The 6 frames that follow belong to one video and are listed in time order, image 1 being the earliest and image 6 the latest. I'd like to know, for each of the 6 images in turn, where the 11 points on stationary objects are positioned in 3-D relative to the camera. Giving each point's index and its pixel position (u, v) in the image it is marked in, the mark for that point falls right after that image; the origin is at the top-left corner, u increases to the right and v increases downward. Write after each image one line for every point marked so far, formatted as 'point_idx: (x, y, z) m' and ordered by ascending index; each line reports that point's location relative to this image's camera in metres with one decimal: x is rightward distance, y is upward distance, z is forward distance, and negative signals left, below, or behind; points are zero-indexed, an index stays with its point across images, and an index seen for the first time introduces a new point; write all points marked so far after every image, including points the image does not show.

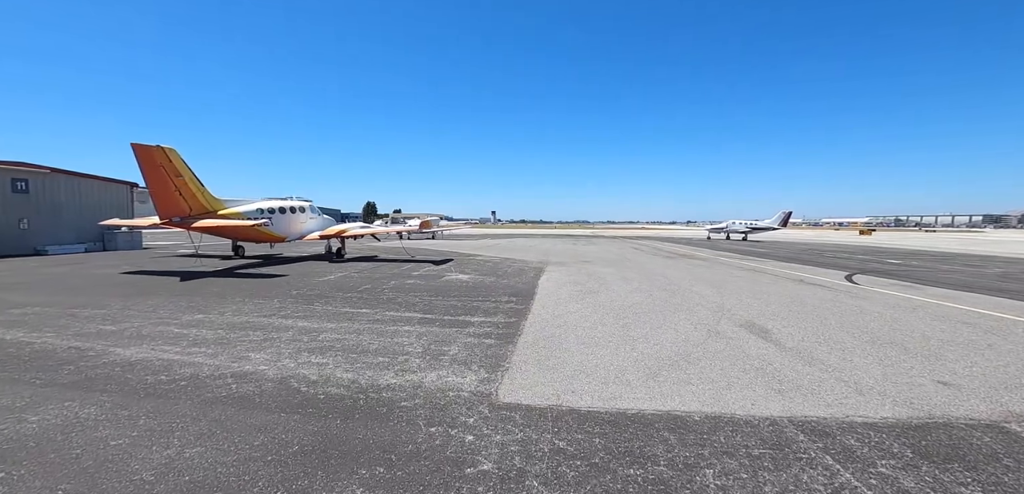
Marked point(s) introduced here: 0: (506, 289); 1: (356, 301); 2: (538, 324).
0: (-0.1, -0.9, +9.4) m
1: (-3.0, -1.0, +7.8) m
2: (+0.4, -1.2, +6.3) m
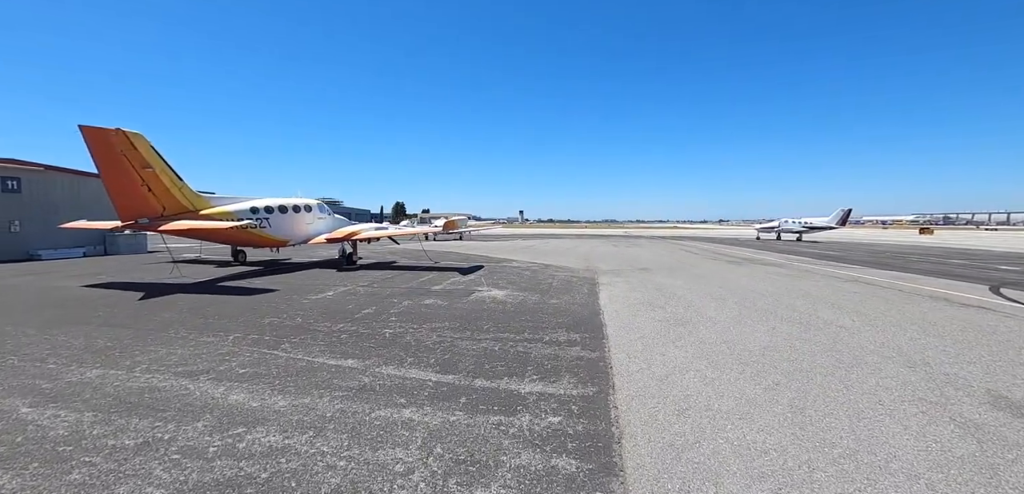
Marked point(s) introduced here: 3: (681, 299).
0: (+0.8, -1.1, +6.7) m
1: (-2.2, -1.2, +5.3) m
2: (+1.1, -1.4, +3.5) m
3: (+3.4, -1.1, +8.3) m
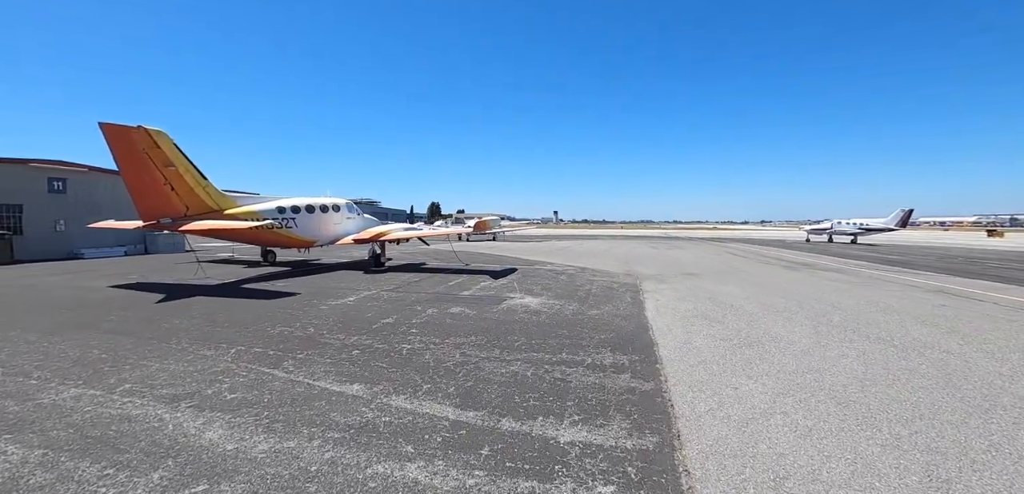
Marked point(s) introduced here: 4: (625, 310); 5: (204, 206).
0: (+1.3, -1.2, +5.8) m
1: (-1.8, -1.3, +4.6) m
2: (+1.4, -1.5, +2.6) m
3: (+4.0, -1.1, +7.2) m
4: (+1.9, -1.1, +6.9) m
5: (-7.1, +1.0, +9.4) m
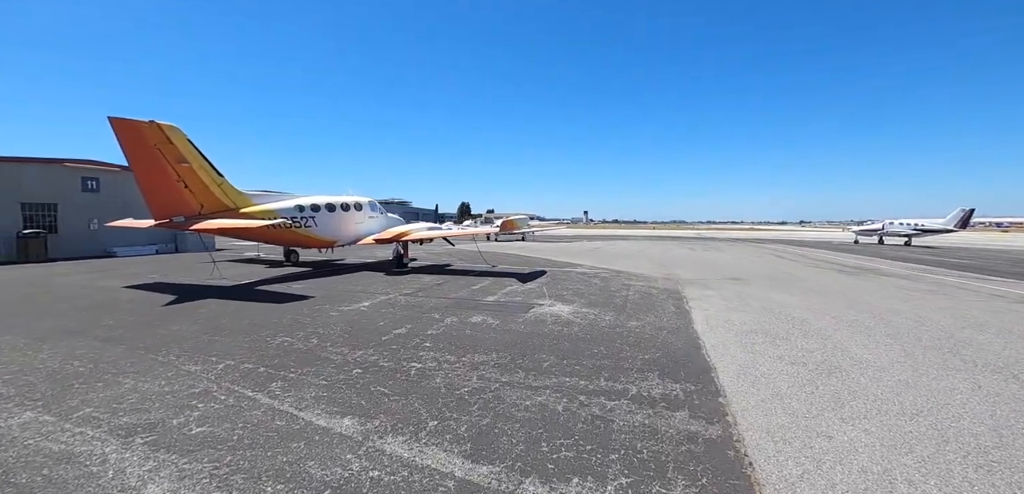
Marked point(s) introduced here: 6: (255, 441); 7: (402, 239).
0: (+1.6, -1.2, +4.9) m
1: (-1.5, -1.3, +3.9) m
2: (+1.5, -1.5, +1.7) m
3: (+4.4, -1.2, +6.1) m
4: (+2.3, -1.1, +6.0) m
5: (-6.6, +1.0, +9.1) m
6: (-1.8, -1.4, +2.9) m
7: (-3.2, +0.2, +11.8) m
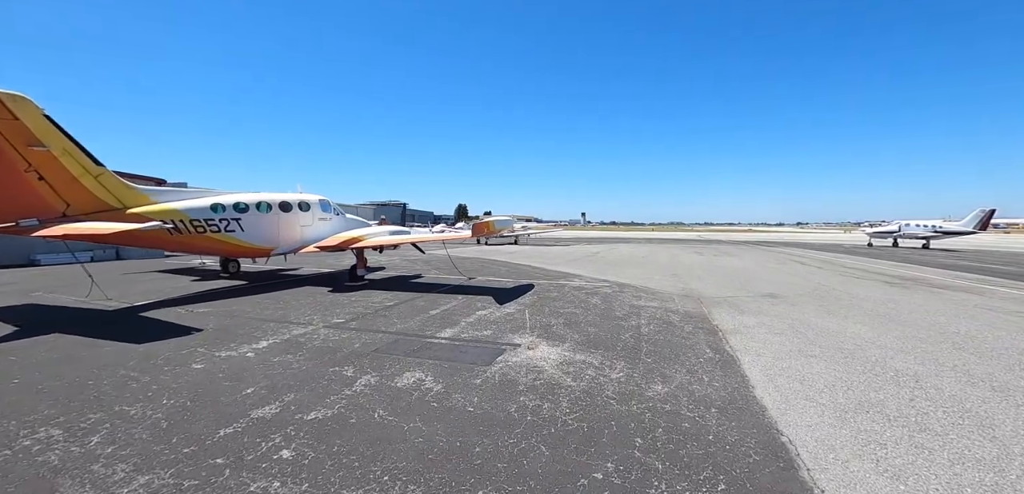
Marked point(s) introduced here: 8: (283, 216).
0: (+1.2, -1.4, +2.6) m
1: (-2.0, -1.4, +1.7) m
2: (+1.0, -1.6, -0.6) m
3: (+4.0, -1.4, +3.9) m
4: (+1.9, -1.3, +3.7) m
5: (-7.0, +0.8, +6.9) m
6: (-2.3, -1.5, +0.6) m
7: (-3.6, 0.0, +9.5) m
8: (-5.3, +0.7, +9.3) m
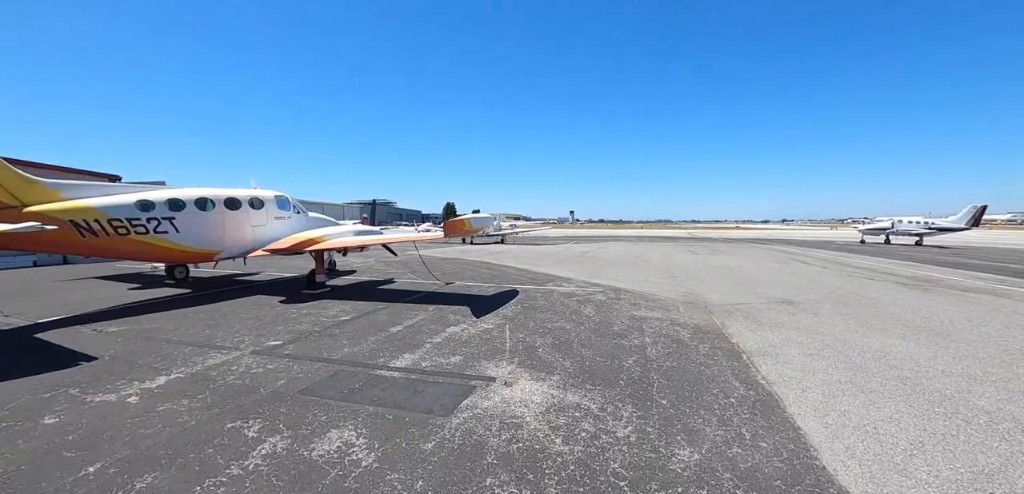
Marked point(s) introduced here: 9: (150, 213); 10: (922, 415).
0: (+1.0, -1.4, +1.5) m
1: (-2.2, -1.5, +0.5) m
2: (+0.9, -1.7, -1.6) m
3: (+3.8, -1.4, +2.8) m
4: (+1.7, -1.3, +2.7) m
5: (-7.3, +0.7, +5.6) m
6: (-2.4, -1.6, -0.5) m
7: (-4.0, 0.0, +8.3) m
8: (-5.6, +0.7, +8.1) m
9: (-6.3, +0.6, +7.2) m
10: (+3.3, -1.3, +3.3) m
